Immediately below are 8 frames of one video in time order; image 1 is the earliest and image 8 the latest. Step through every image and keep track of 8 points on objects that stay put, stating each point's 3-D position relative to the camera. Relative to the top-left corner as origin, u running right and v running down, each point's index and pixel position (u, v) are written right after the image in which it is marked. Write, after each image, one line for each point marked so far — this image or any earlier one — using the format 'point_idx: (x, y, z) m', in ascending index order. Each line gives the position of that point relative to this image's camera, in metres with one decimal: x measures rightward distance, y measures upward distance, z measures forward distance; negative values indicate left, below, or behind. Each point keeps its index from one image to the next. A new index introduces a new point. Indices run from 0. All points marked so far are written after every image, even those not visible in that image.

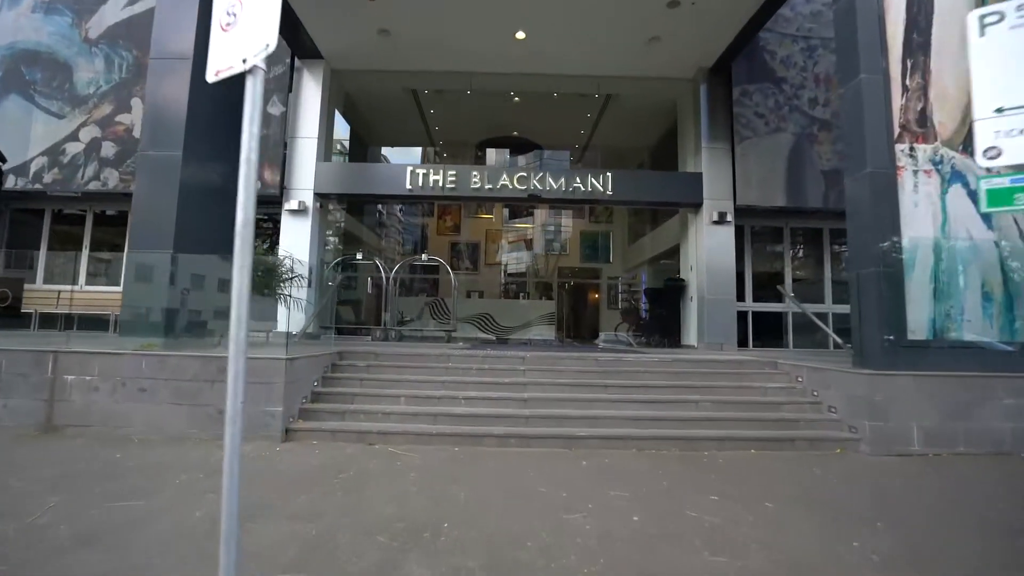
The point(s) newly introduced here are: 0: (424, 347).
0: (-1.9, -1.3, +10.4) m
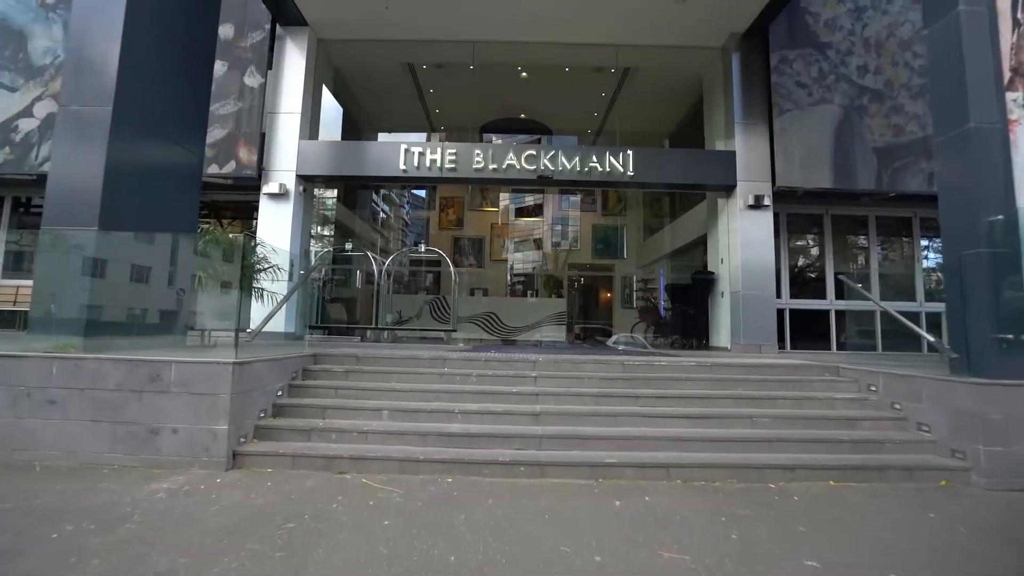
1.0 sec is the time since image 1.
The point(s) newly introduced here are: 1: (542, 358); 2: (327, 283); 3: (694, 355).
0: (-1.7, -1.1, +9.0) m
1: (+0.4, -1.0, +7.3) m
2: (-5.0, +0.1, +13.3) m
3: (+3.1, -1.2, +8.6) m
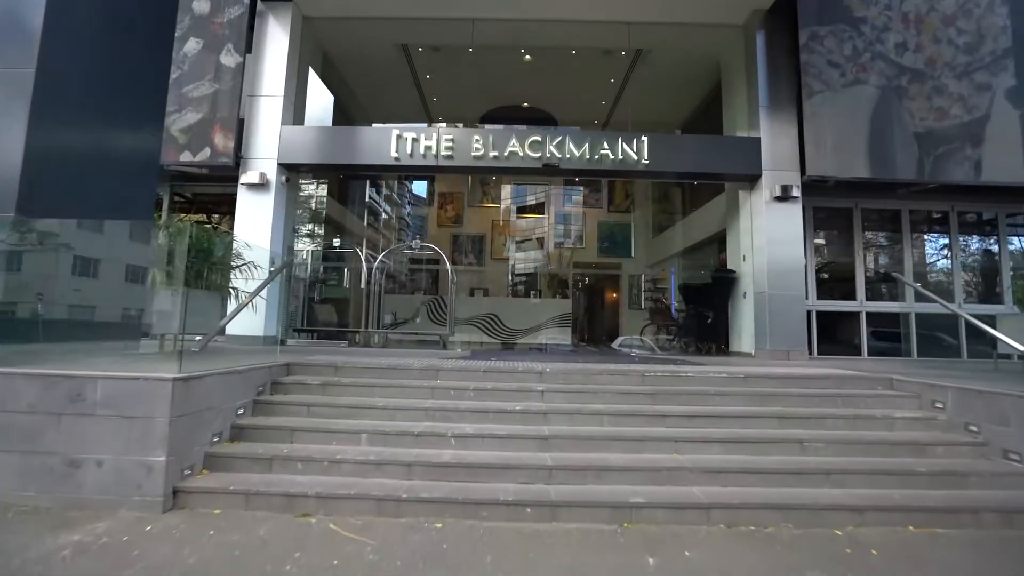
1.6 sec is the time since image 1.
0: (-1.7, -1.1, +8.1) m
1: (+0.5, -1.0, +6.3) m
2: (-4.9, +0.2, +12.3) m
3: (+3.2, -1.2, +7.6) m
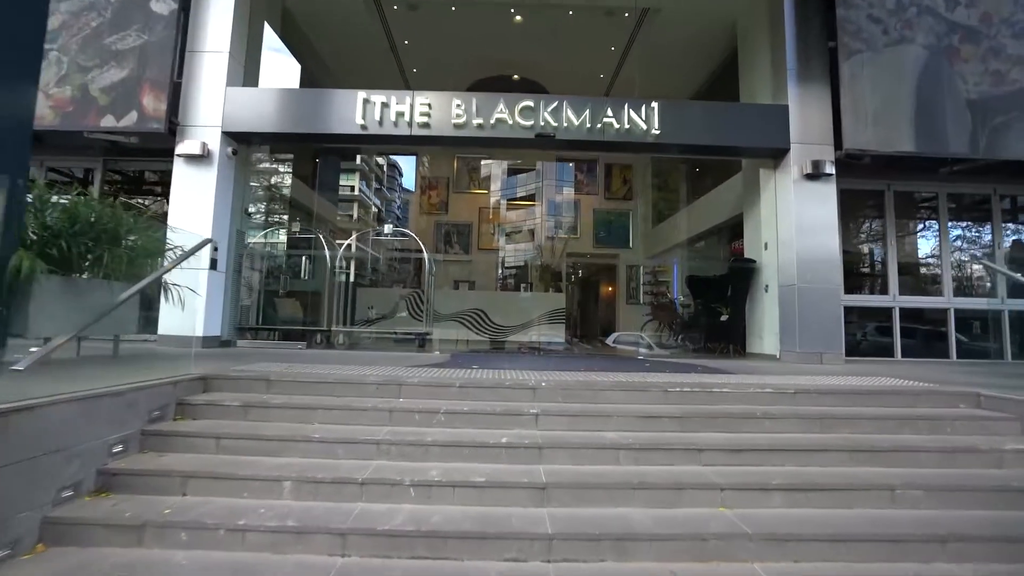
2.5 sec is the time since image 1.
0: (-1.8, -1.0, +6.6) m
1: (+0.3, -0.9, +4.9) m
2: (-5.2, +0.3, +10.8) m
3: (+3.0, -1.1, +6.3) m
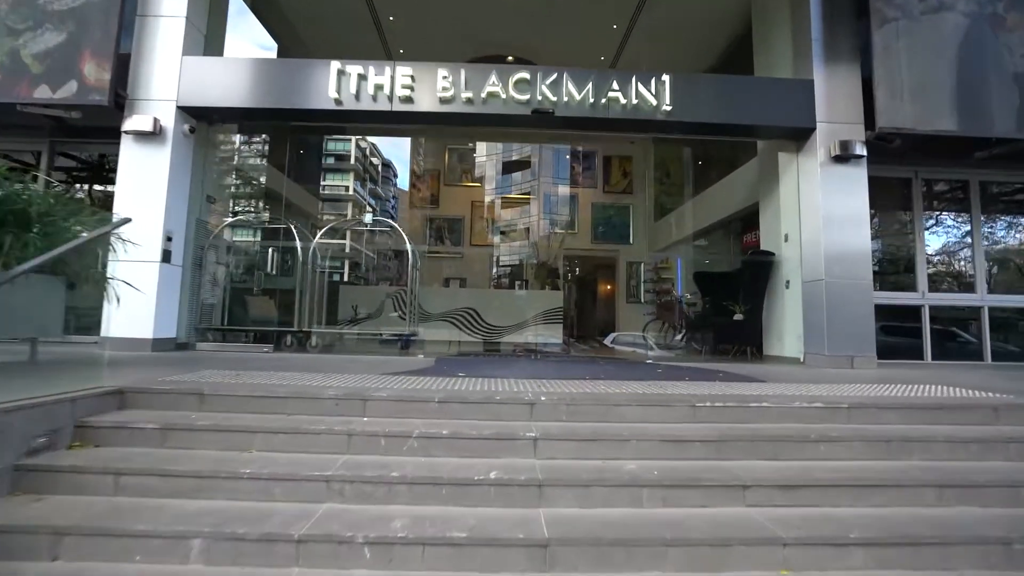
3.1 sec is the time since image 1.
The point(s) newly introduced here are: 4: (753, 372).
0: (-1.9, -0.9, +5.7) m
1: (+0.3, -0.9, +4.0) m
2: (-5.3, +0.4, +9.8) m
3: (+2.9, -1.0, +5.4) m
4: (+3.3, -1.2, +6.8) m
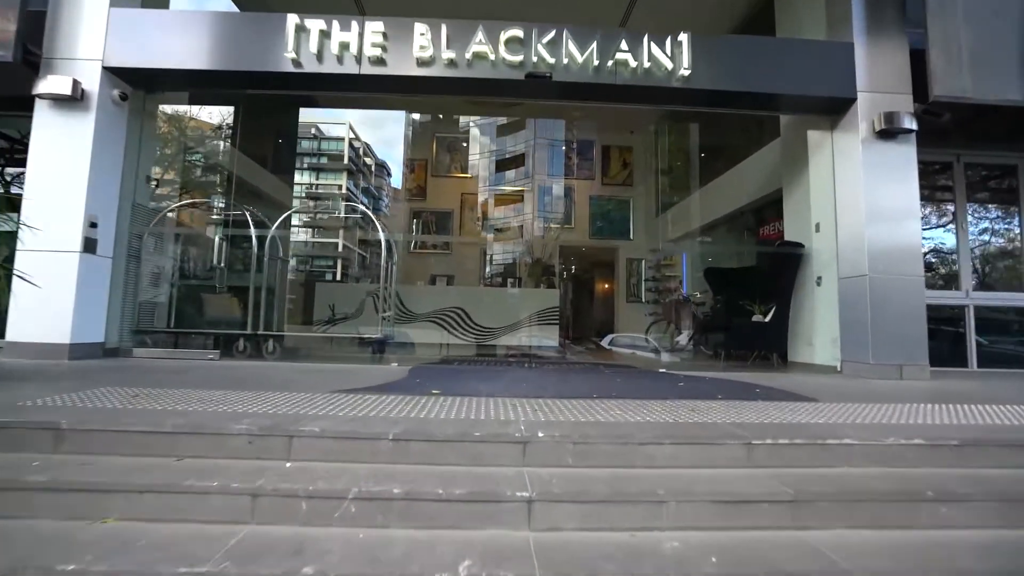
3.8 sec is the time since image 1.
0: (-2.0, -0.9, +4.6) m
1: (+0.2, -0.8, +2.9) m
2: (-5.5, +0.5, +8.7) m
3: (+2.8, -1.0, +4.3) m
4: (+3.2, -1.1, +5.7) m
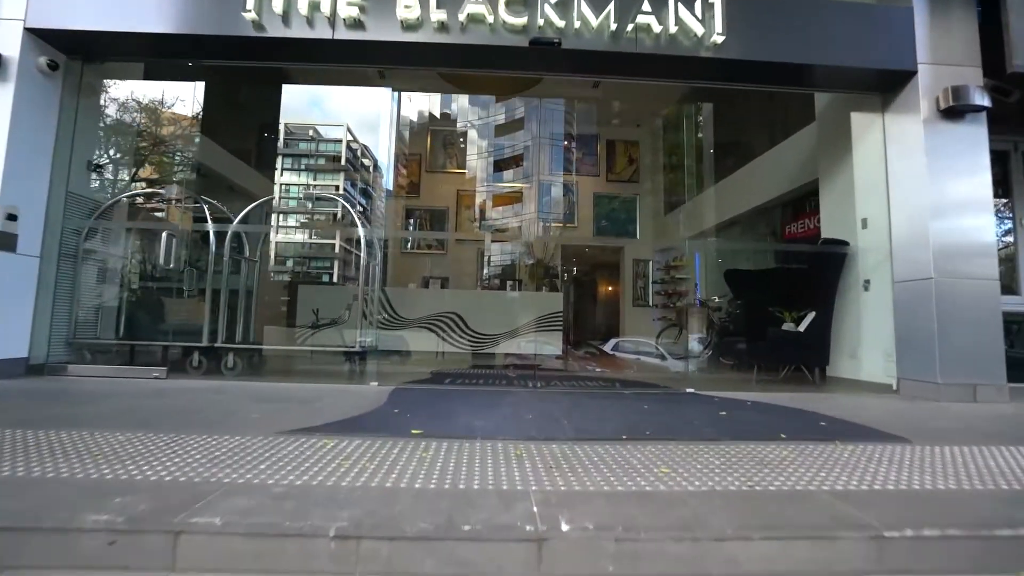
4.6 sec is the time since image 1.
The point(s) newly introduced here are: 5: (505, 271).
0: (-2.0, -0.9, +3.6) m
1: (+0.2, -0.9, +1.9) m
2: (-5.5, +0.4, +7.7) m
3: (+2.9, -1.0, +3.3) m
4: (+3.2, -1.2, +4.7) m
5: (-0.2, +0.5, +11.0) m
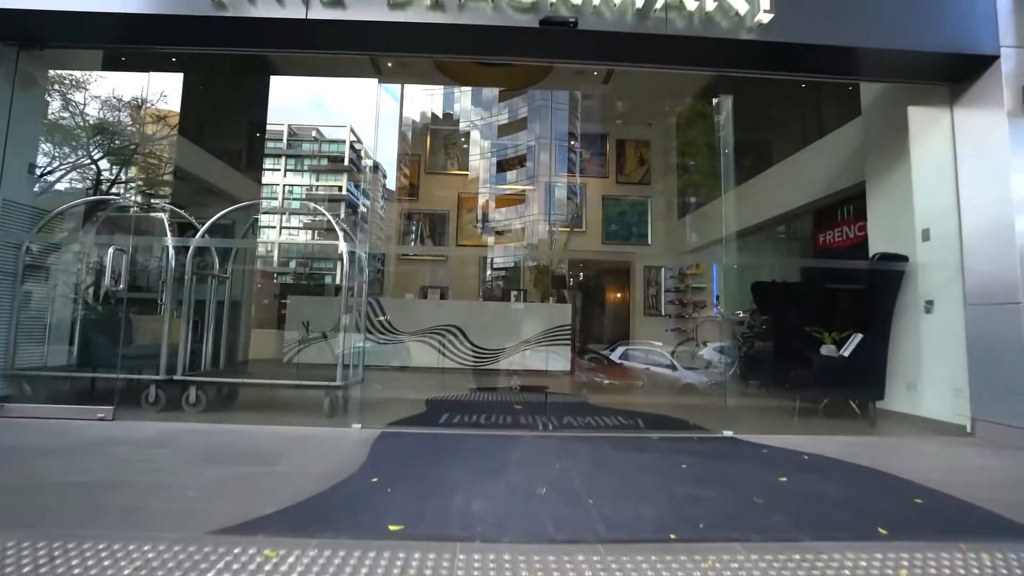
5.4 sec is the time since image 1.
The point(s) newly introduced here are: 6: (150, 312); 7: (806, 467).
0: (-2.0, -1.2, +2.7) m
1: (+0.3, -1.1, +1.1) m
2: (-5.4, +0.2, +6.9) m
3: (+2.9, -1.3, +2.5) m
4: (+3.3, -1.4, +3.9) m
5: (-0.1, +0.3, +10.2) m
6: (-5.0, -0.4, +6.7) m
7: (+2.2, -1.3, +3.7) m
